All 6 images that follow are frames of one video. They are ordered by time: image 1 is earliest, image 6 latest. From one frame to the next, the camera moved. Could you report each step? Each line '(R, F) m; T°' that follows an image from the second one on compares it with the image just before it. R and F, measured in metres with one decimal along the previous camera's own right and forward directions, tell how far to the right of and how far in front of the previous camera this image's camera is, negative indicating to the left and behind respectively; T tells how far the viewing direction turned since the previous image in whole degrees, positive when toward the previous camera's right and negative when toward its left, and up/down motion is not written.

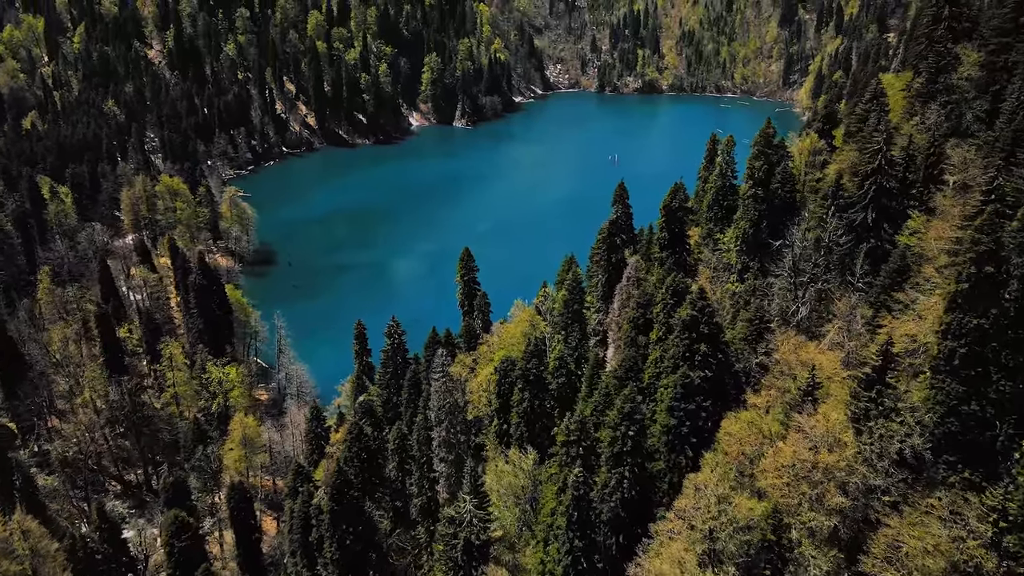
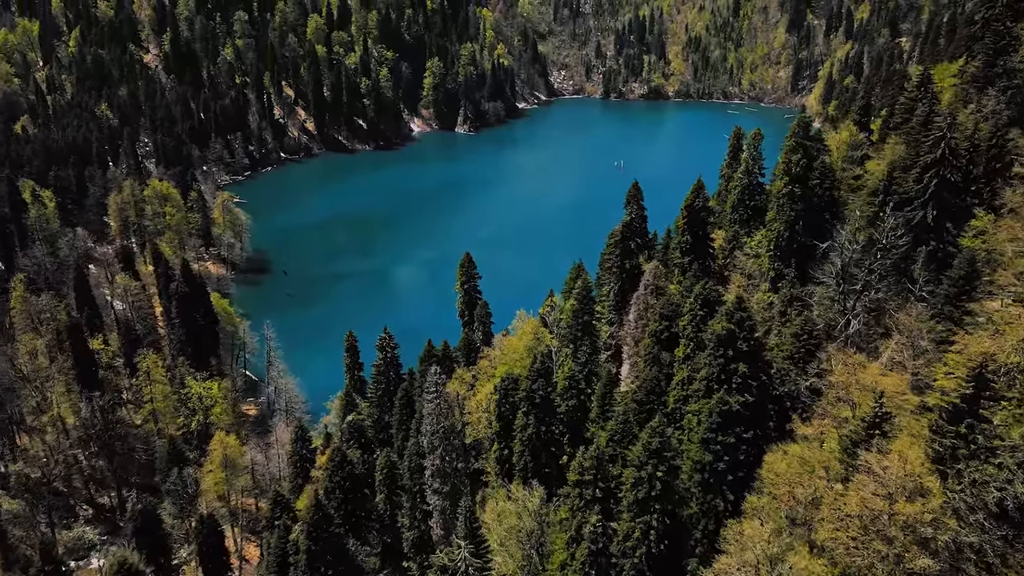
(0.0, +5.2) m; 0°
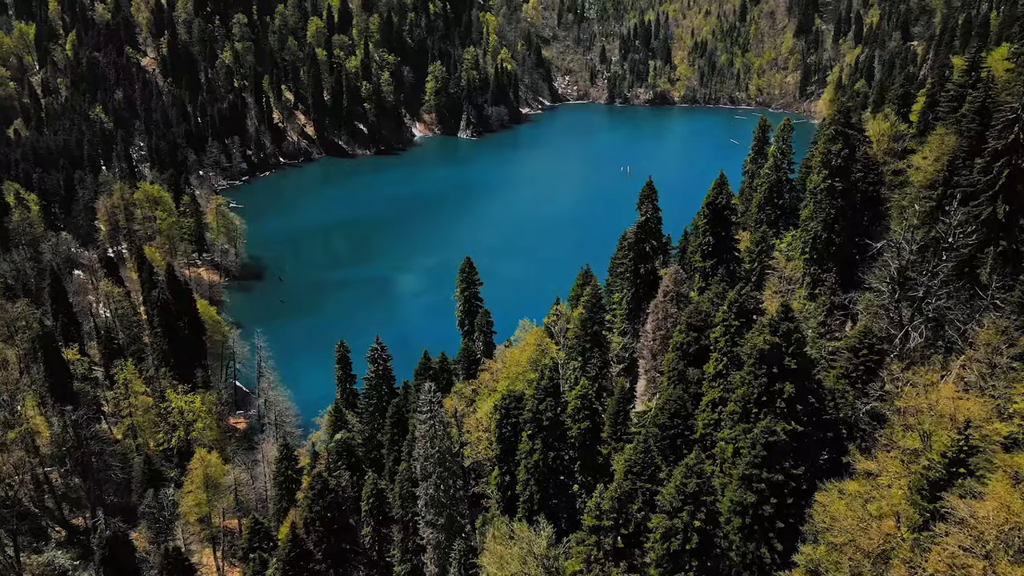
(0.0, +4.5) m; 0°
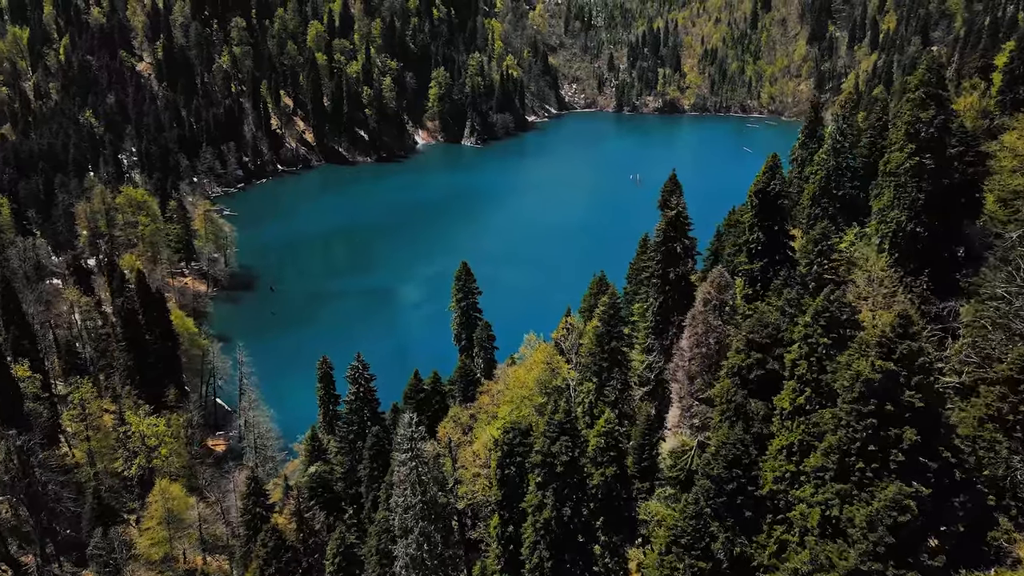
(+0.1, +7.2) m; 0°
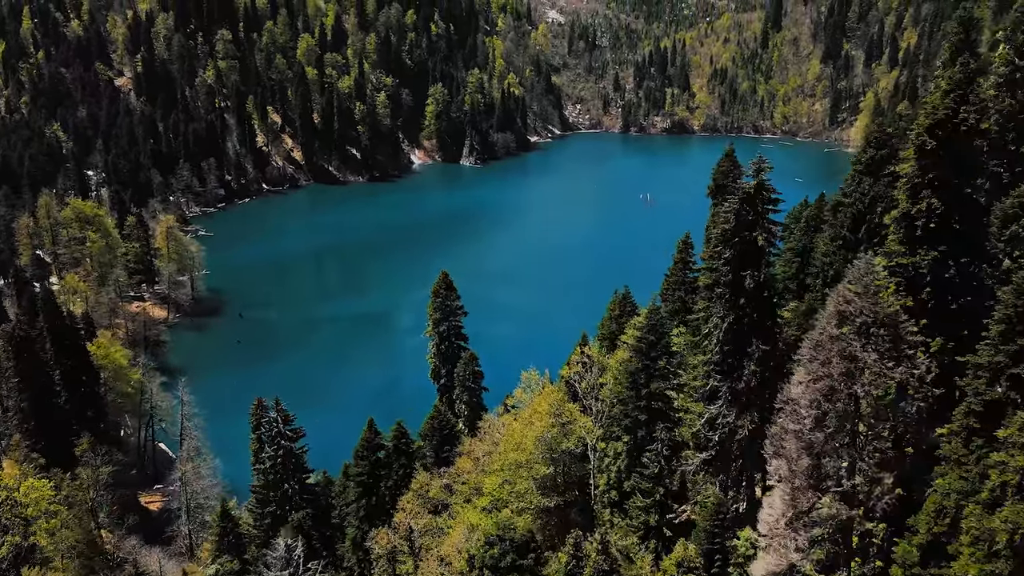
(+0.4, +13.2) m; 0°
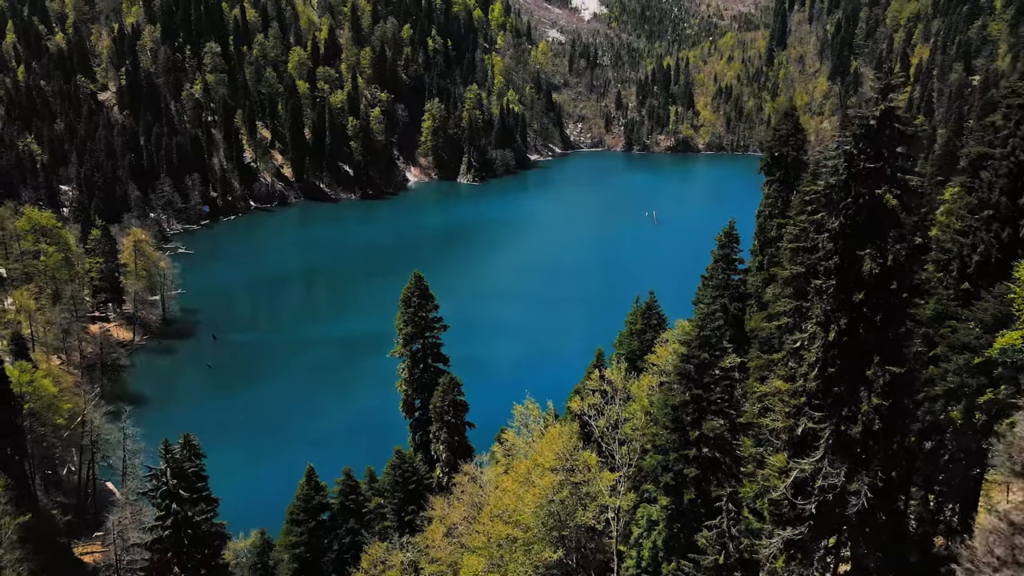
(+0.3, +8.6) m; 0°
